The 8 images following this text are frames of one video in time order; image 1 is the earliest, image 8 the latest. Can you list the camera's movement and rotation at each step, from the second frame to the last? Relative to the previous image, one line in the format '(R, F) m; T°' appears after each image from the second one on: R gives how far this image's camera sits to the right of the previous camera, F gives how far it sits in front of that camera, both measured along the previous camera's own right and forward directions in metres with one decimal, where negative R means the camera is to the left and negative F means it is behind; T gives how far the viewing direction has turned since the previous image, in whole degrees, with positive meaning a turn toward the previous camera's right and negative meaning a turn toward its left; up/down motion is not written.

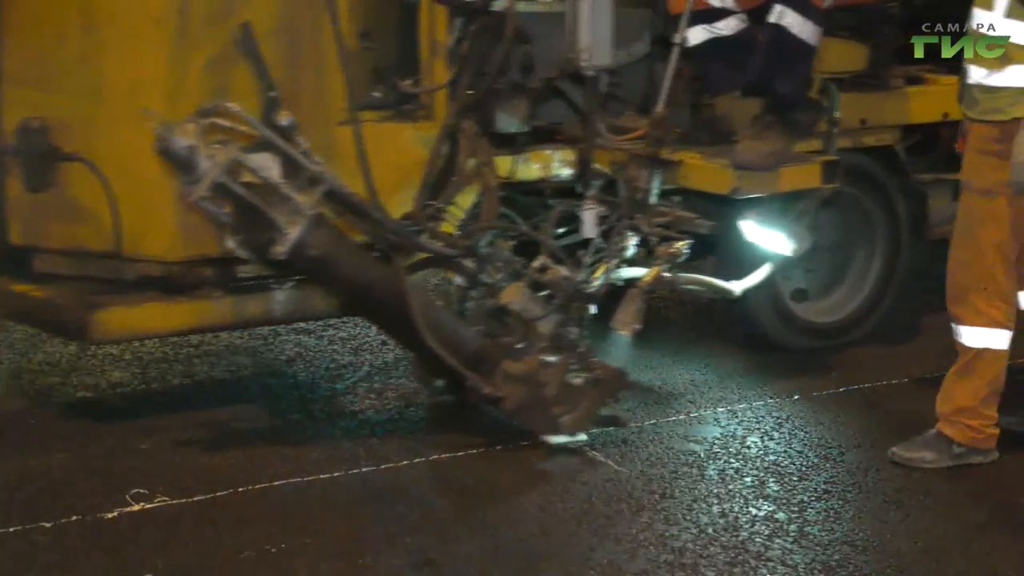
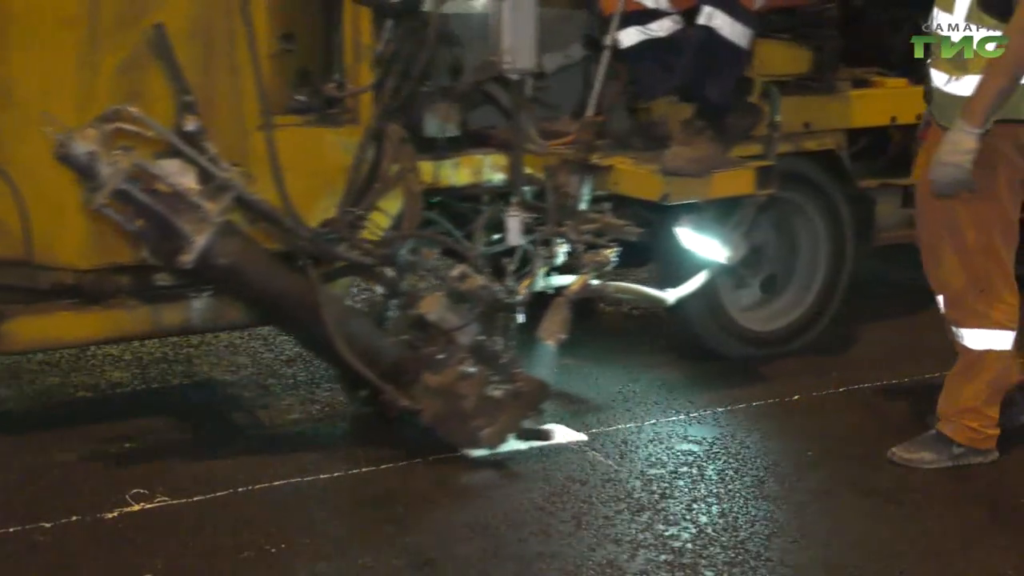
(+0.5, +0.2) m; -1°
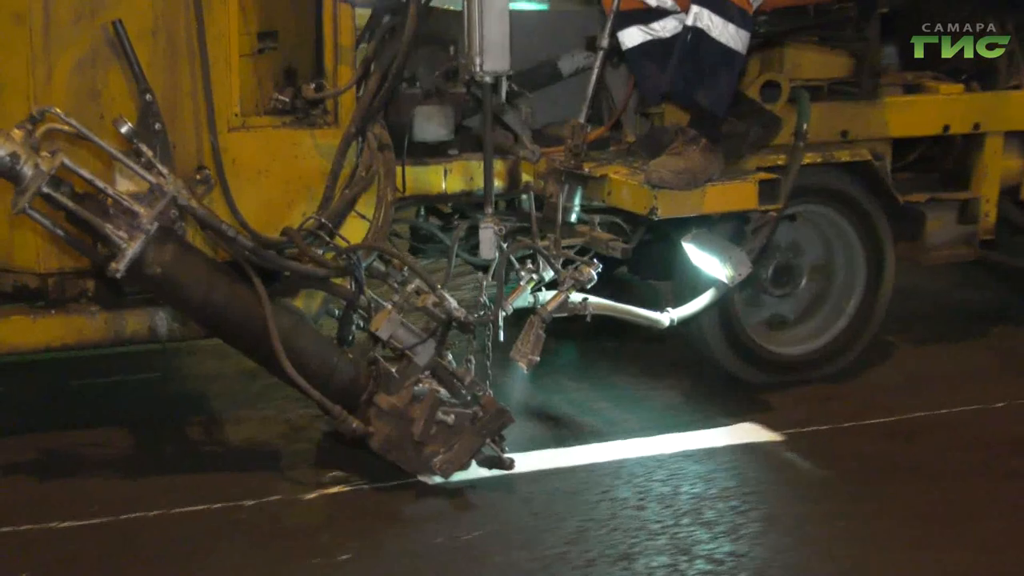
(-0.1, +0.4) m; +2°
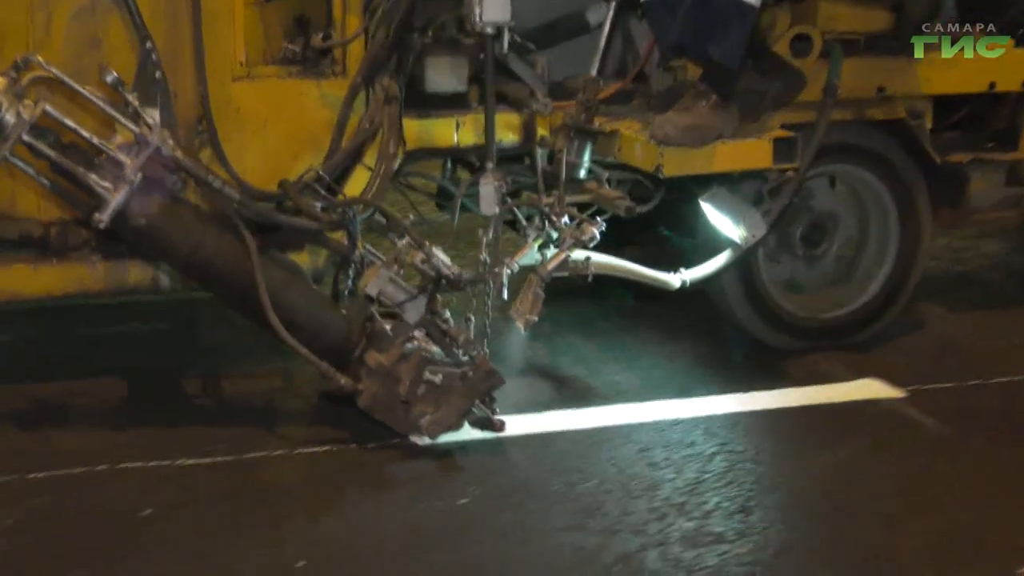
(0.0, +0.2) m; 0°
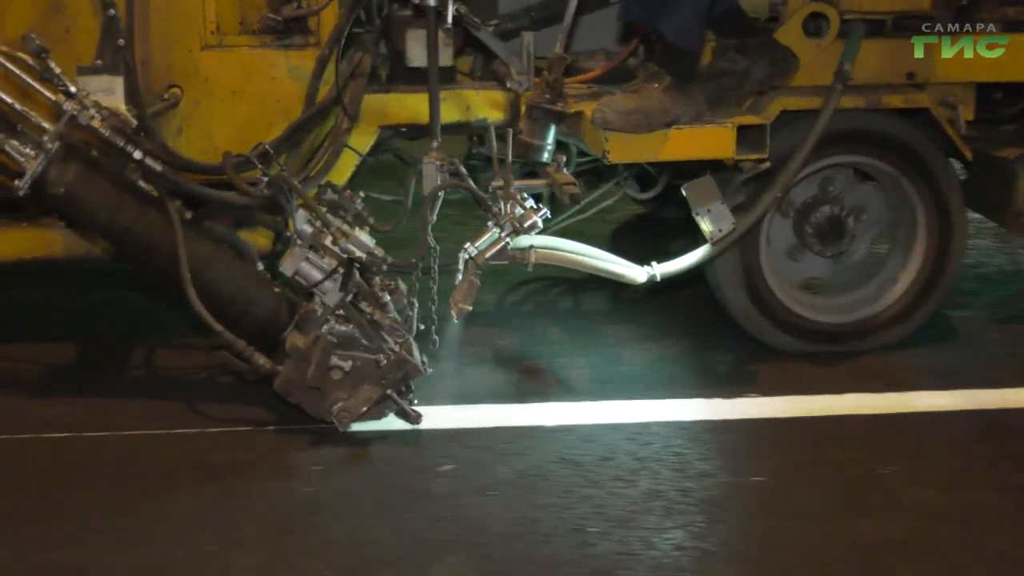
(+0.1, +0.3) m; +2°
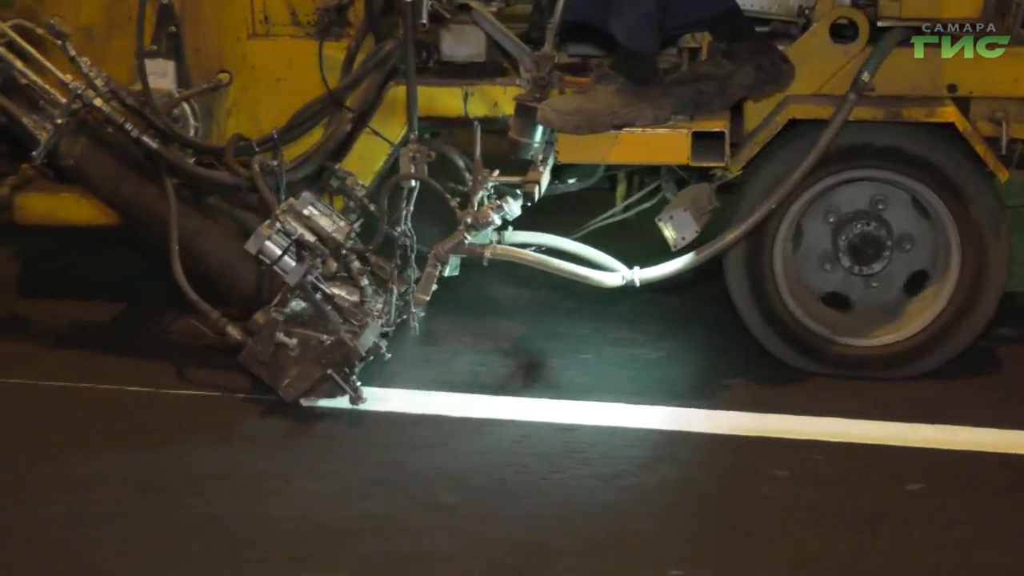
(+0.2, -0.1) m; -1°
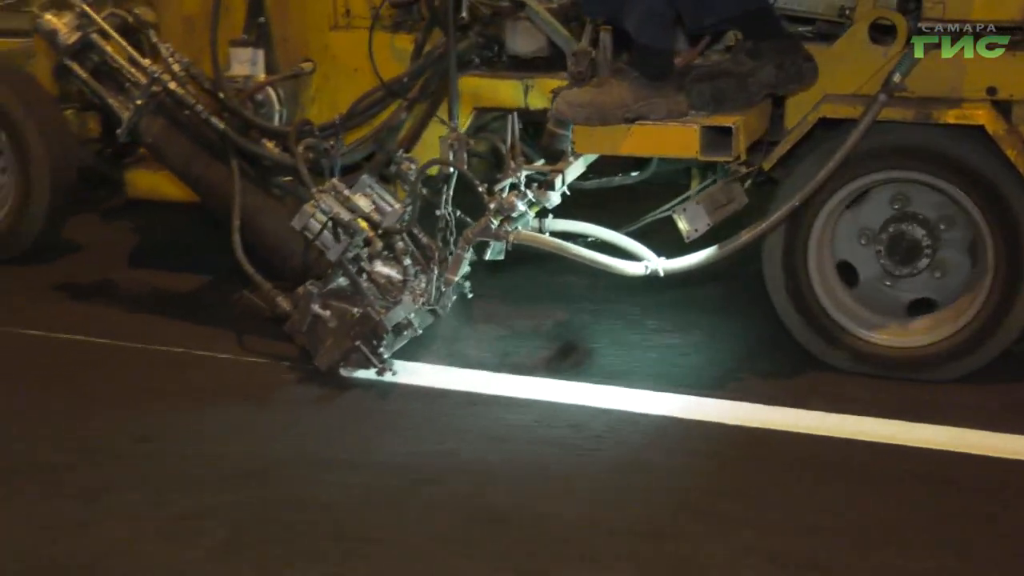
(0.0, -0.2) m; -2°
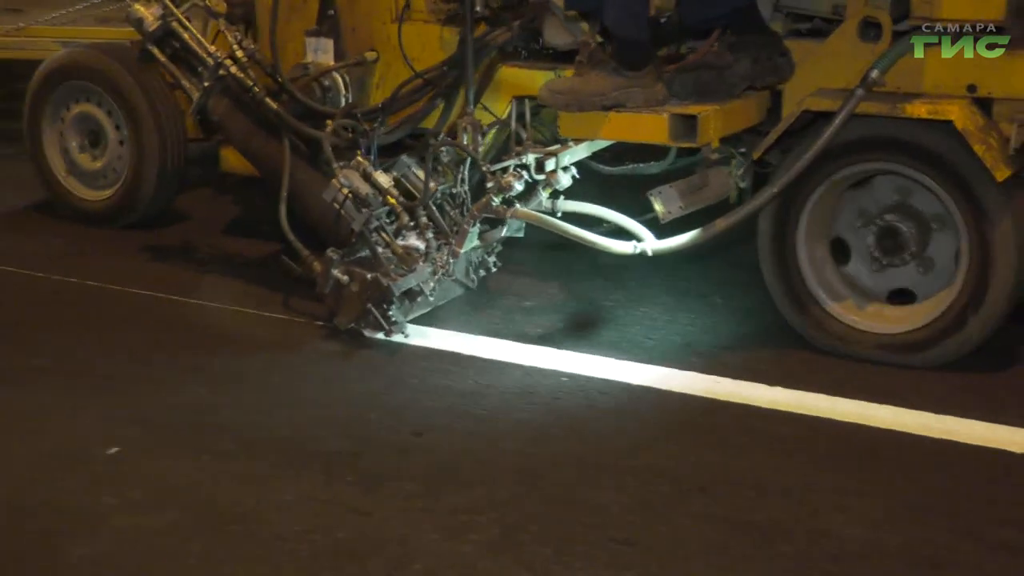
(+0.4, -0.5) m; -3°
